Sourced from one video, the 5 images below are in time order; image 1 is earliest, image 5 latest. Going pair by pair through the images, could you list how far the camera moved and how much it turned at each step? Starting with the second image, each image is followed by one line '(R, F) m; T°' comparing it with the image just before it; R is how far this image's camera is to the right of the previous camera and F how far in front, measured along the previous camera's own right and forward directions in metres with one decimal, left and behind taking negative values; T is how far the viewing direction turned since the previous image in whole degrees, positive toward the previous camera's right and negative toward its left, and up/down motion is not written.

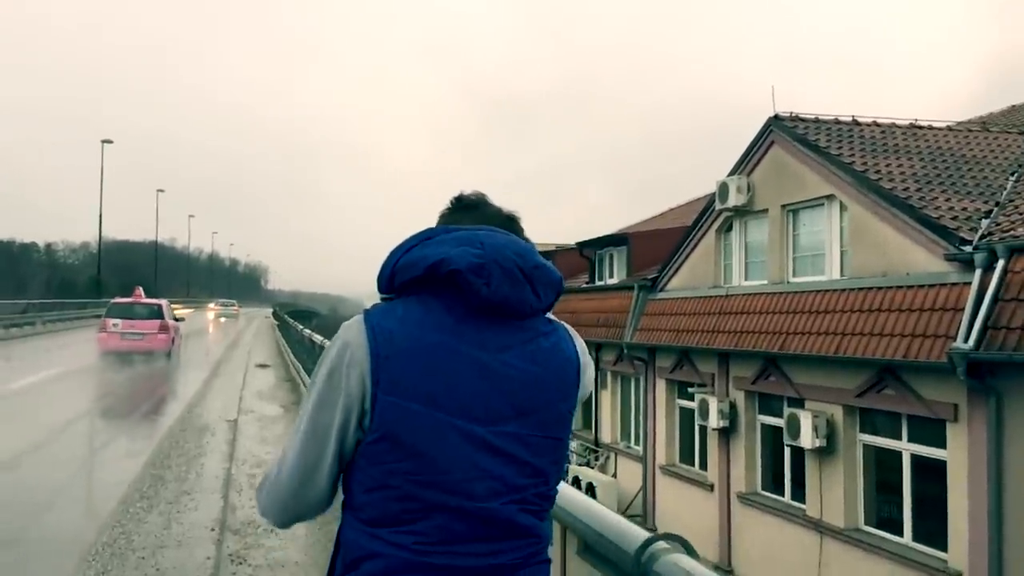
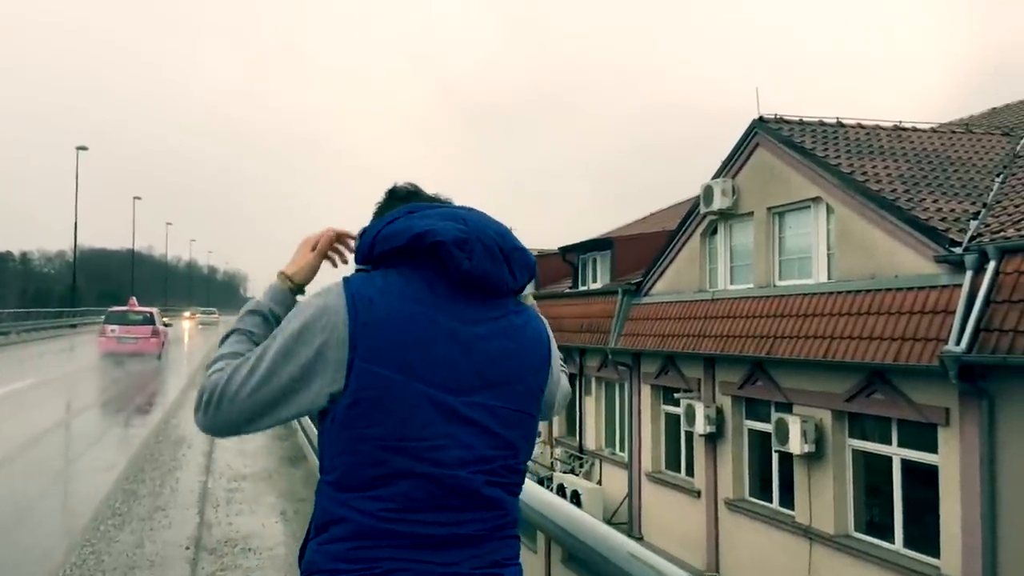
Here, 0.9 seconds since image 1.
(-0.1, +0.2) m; +1°
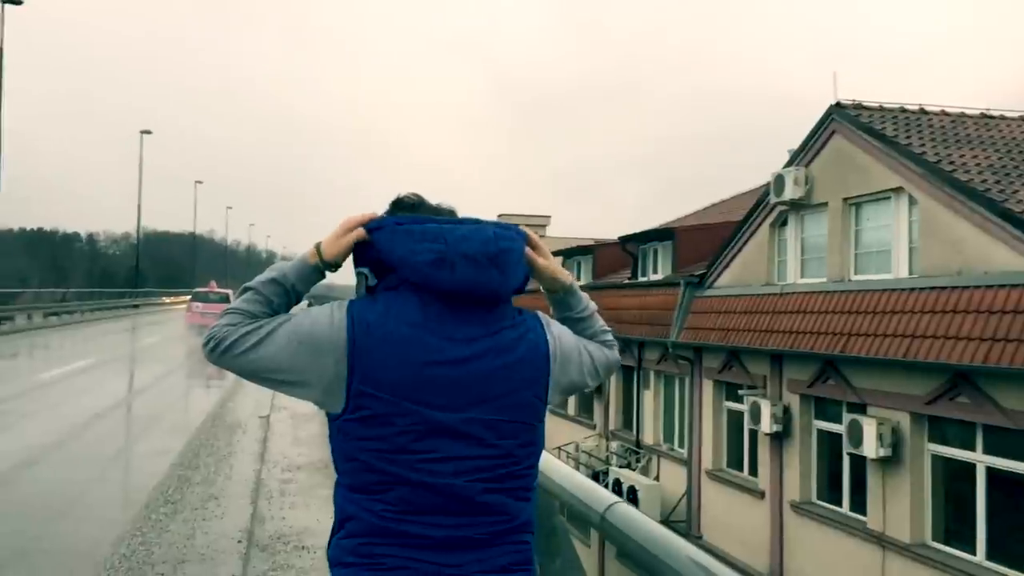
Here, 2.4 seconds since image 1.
(-0.1, +0.4) m; -3°
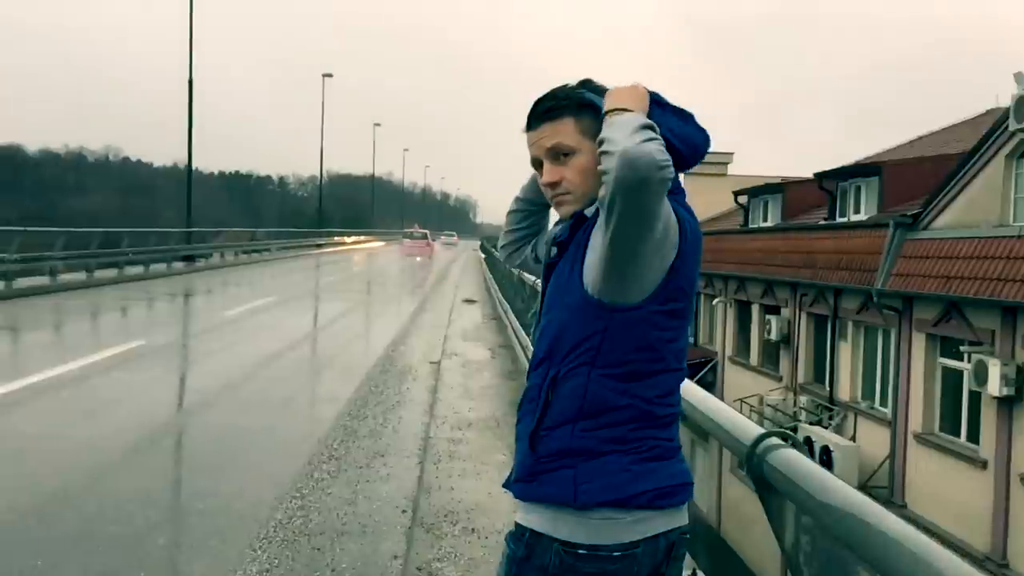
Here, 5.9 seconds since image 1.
(-0.2, +1.0) m; -11°
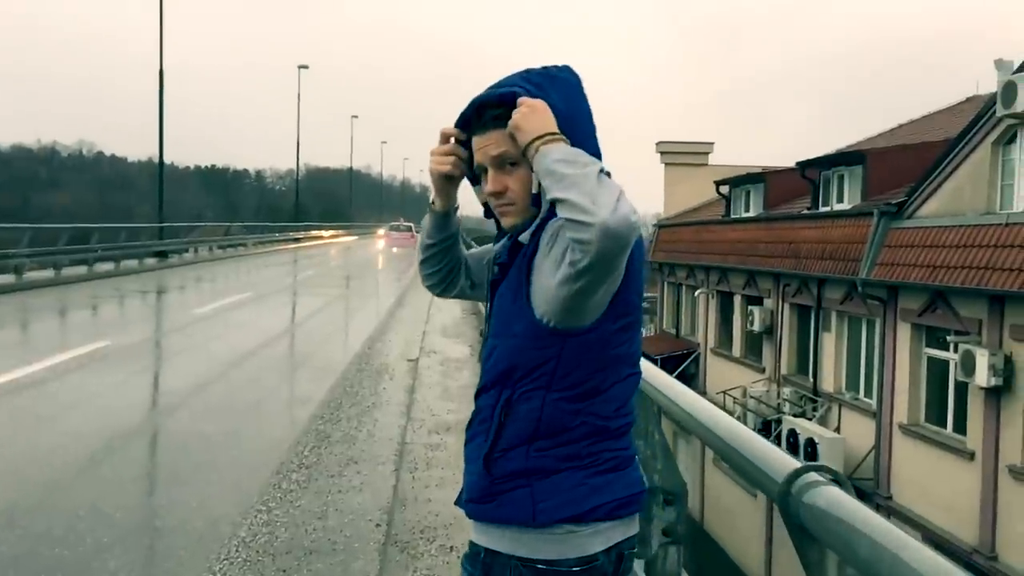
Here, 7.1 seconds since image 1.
(0.0, +0.4) m; +1°
